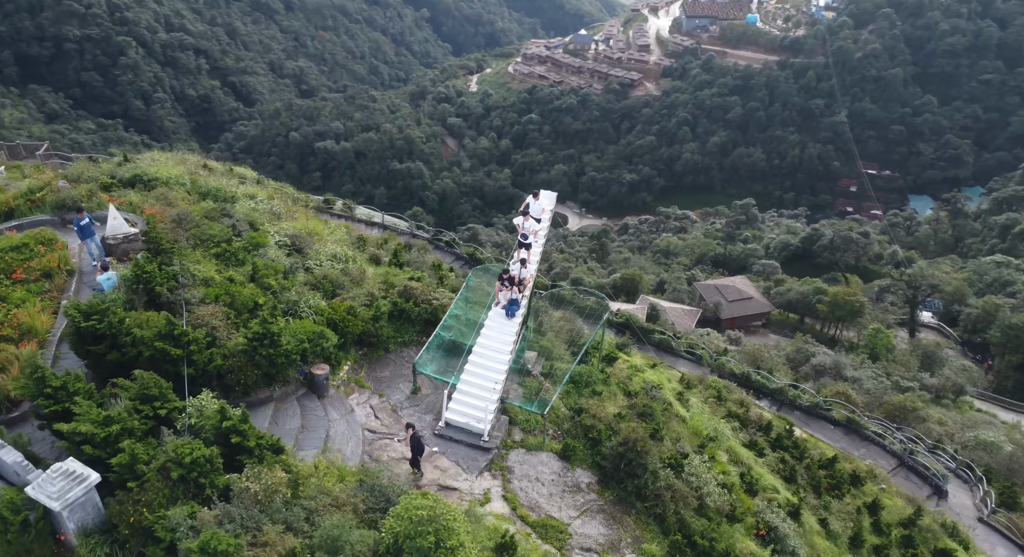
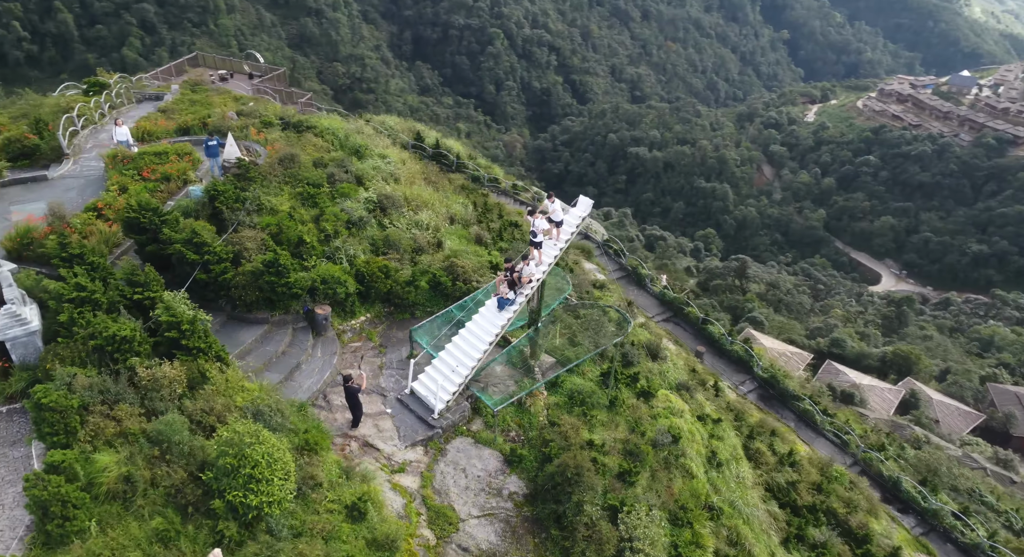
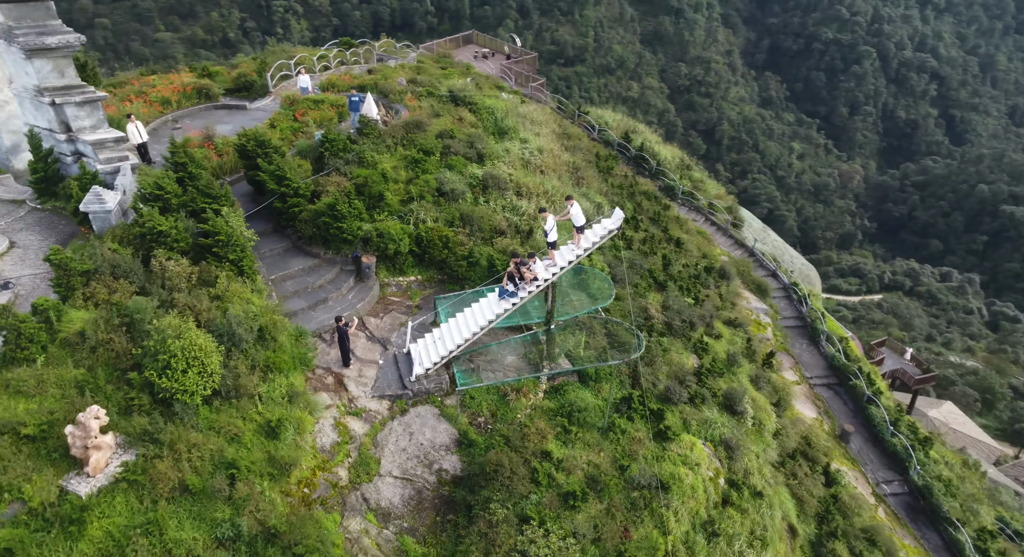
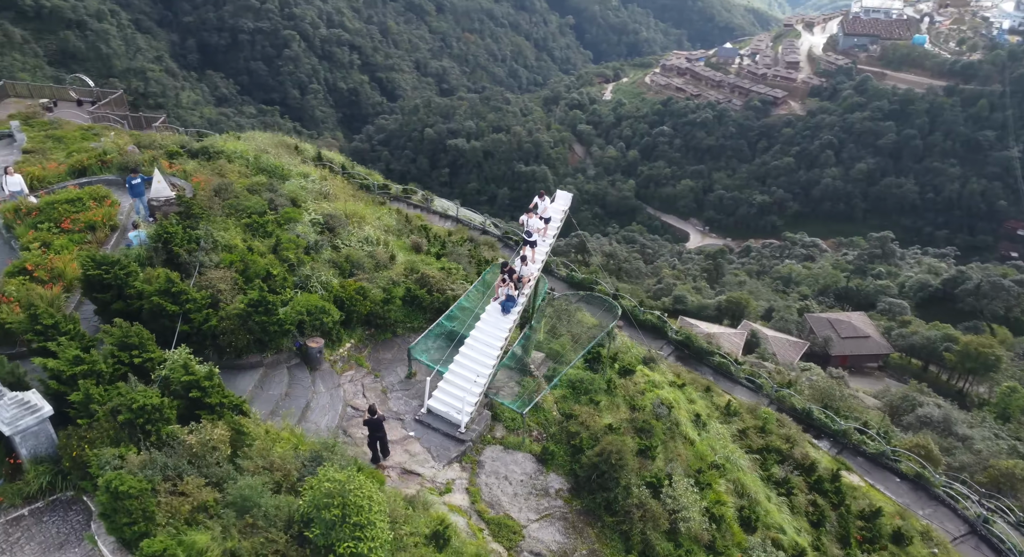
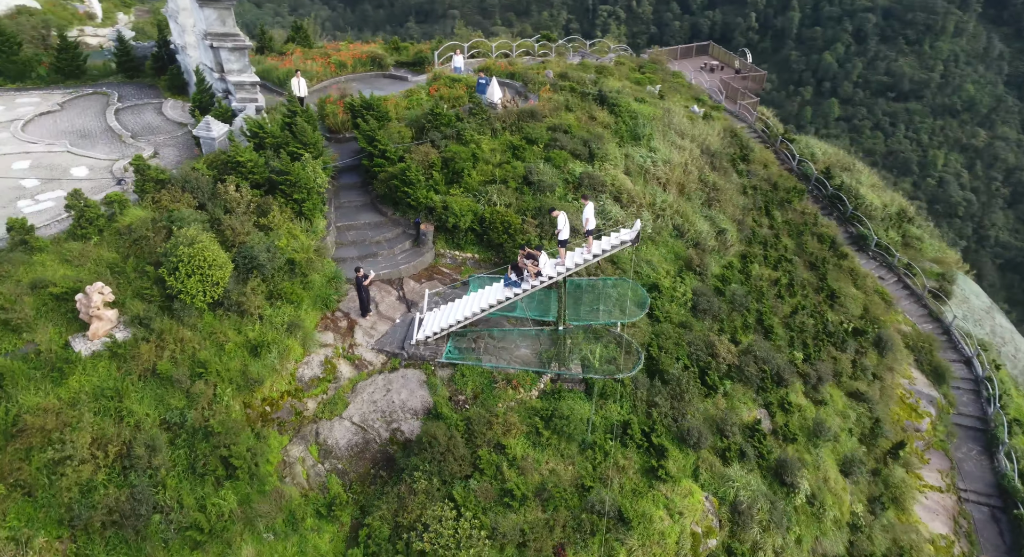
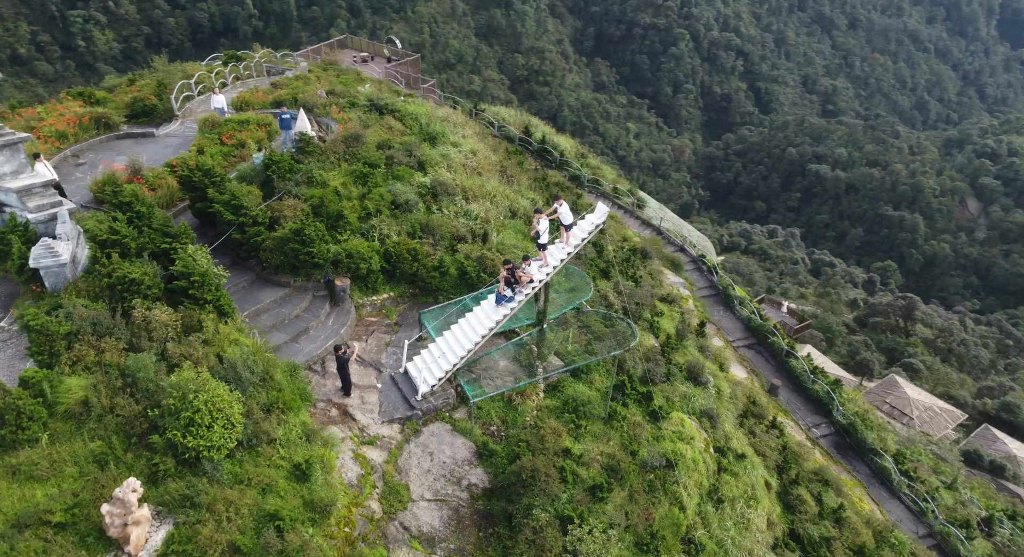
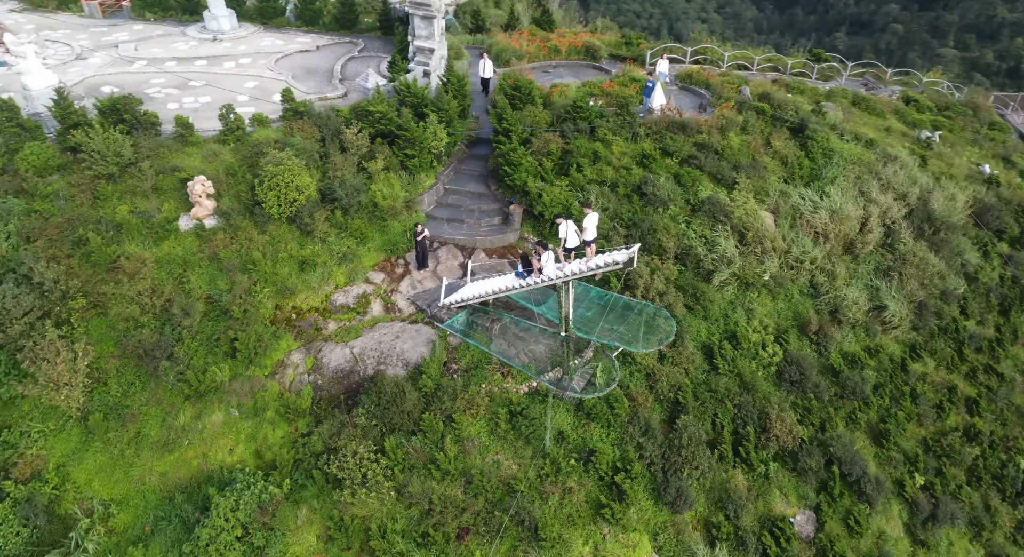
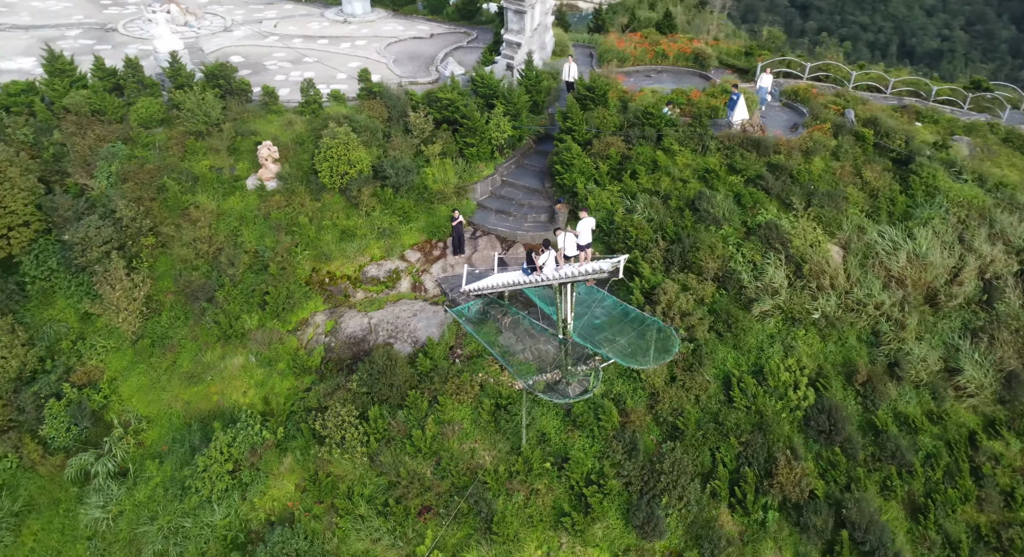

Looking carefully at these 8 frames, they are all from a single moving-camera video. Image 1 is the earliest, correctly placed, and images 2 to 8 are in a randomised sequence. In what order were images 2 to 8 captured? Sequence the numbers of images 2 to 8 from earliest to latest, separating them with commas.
4, 2, 6, 3, 5, 7, 8
